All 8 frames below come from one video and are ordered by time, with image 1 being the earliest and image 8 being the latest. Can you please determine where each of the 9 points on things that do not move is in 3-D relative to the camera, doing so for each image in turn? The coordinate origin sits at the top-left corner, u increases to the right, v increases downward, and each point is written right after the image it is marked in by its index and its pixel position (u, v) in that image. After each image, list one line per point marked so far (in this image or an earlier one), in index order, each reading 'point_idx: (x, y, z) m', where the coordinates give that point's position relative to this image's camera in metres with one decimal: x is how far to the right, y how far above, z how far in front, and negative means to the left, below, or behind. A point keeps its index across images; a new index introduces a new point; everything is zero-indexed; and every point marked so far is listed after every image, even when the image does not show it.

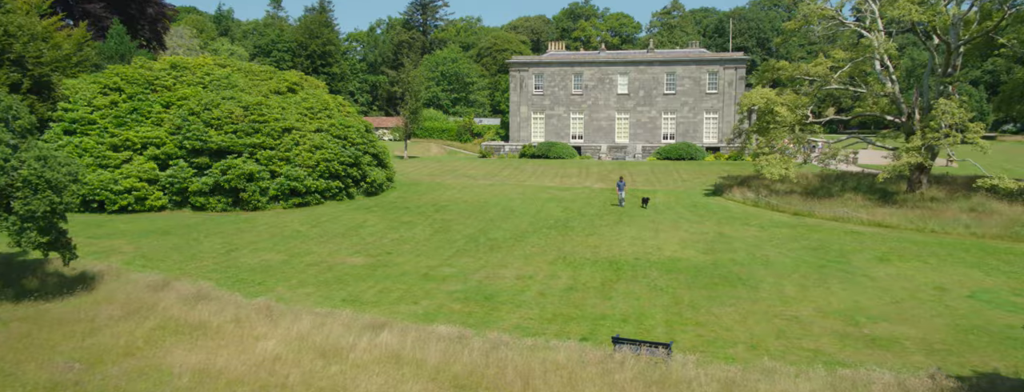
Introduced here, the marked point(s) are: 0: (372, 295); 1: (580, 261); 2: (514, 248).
0: (-2.8, -2.0, +13.1) m
1: (+1.8, -1.7, +16.8) m
2: (+0.3, -1.5, +18.3) m
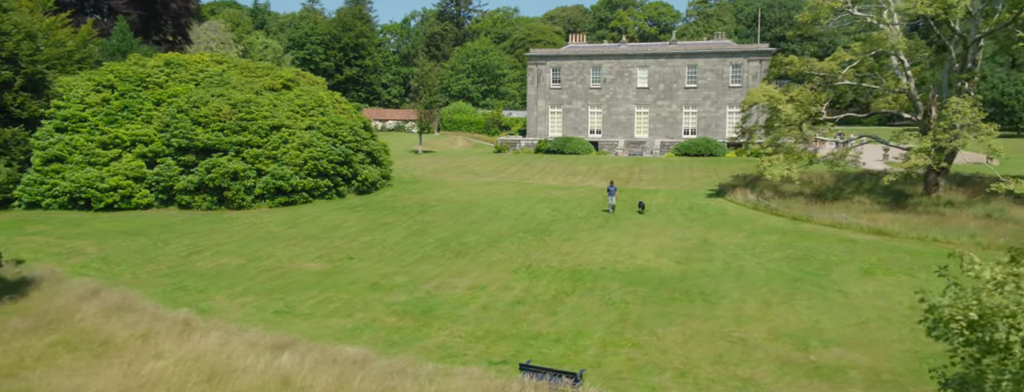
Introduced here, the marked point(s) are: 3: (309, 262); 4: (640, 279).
0: (-4.0, -2.1, +12.7) m
1: (+0.8, -1.9, +16.2) m
2: (-0.7, -1.6, +17.8) m
3: (-5.3, -1.7, +16.8) m
4: (+3.1, -2.0, +15.4) m
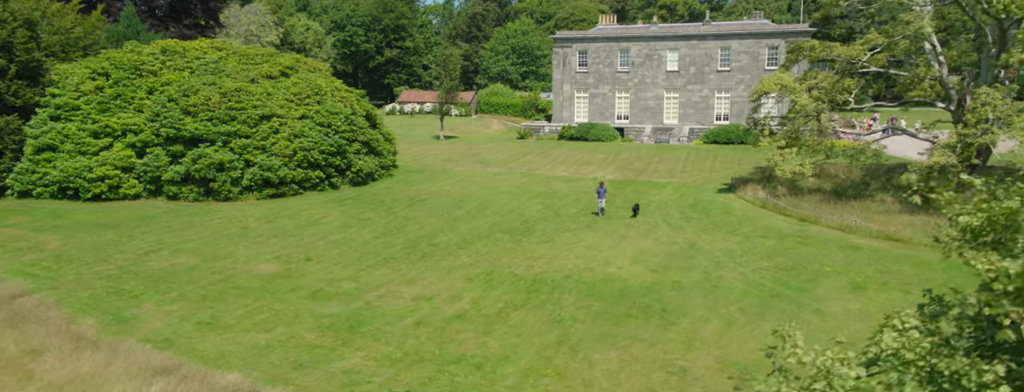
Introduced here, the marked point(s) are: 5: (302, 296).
0: (-5.3, -2.2, +12.0) m
1: (-0.2, -2.0, +15.2) m
2: (-1.6, -1.6, +16.9) m
3: (-6.3, -1.7, +16.2) m
4: (+2.1, -2.2, +14.3) m
5: (-4.5, -2.1, +13.5) m
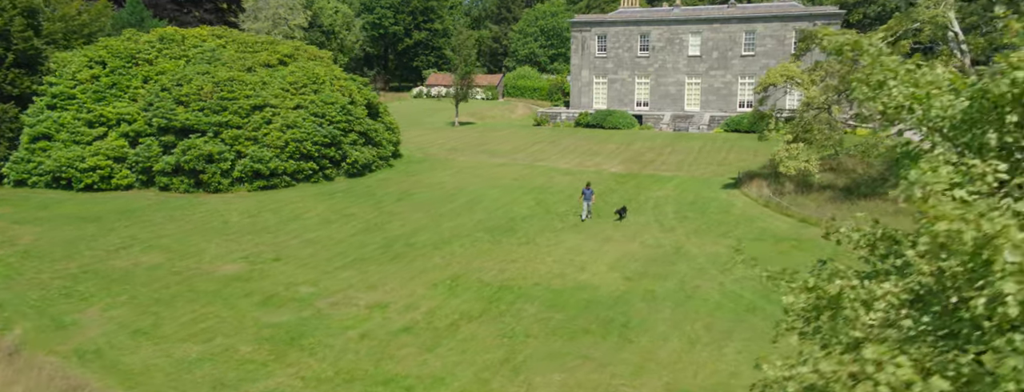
0: (-6.2, -2.3, +11.7) m
1: (-1.1, -2.1, +14.7) m
2: (-2.4, -1.6, +16.4) m
3: (-7.0, -1.6, +15.9) m
4: (+1.2, -2.3, +13.6) m
5: (-5.3, -2.2, +13.1) m
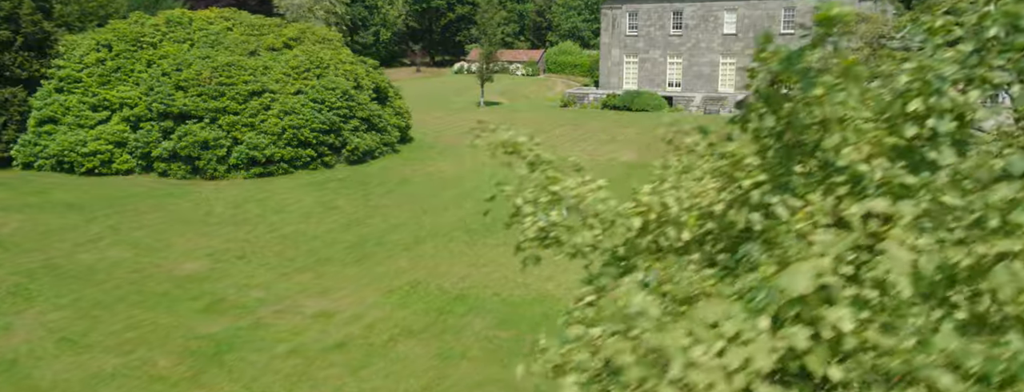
0: (-7.3, -2.4, +11.4) m
1: (-2.0, -2.1, +14.0) m
2: (-3.2, -1.6, +15.8) m
3: (-7.9, -1.6, +15.6) m
4: (+0.2, -2.5, +12.9) m
5: (-6.4, -2.3, +12.8) m
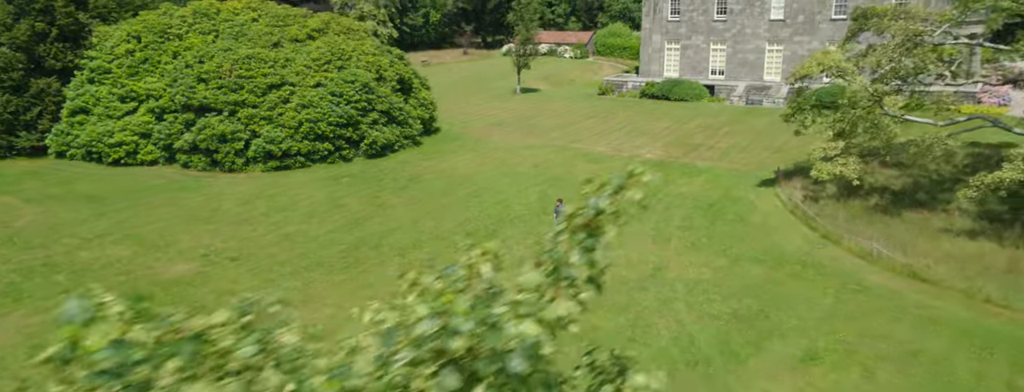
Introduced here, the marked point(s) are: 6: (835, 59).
0: (-7.8, -2.6, +11.5) m
1: (-2.3, -2.3, +13.7) m
2: (-3.3, -1.7, +15.6) m
3: (-8.0, -1.6, +15.7) m
4: (-0.2, -2.7, +12.4) m
5: (-6.8, -2.4, +12.8) m
6: (+9.4, +4.0, +18.5) m
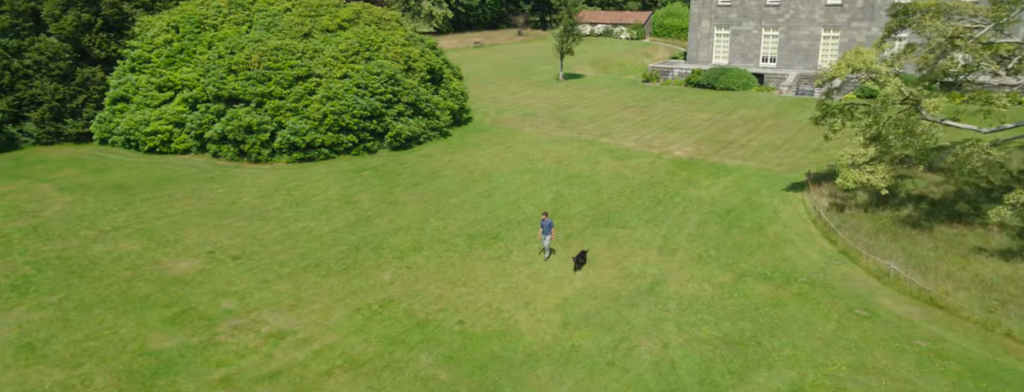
0: (-8.2, -2.6, +11.9) m
1: (-2.5, -2.4, +13.6) m
2: (-3.4, -1.8, +15.5) m
3: (-8.0, -1.5, +16.0) m
4: (-0.6, -2.9, +12.1) m
5: (-7.0, -2.4, +13.1) m
6: (+9.7, +3.7, +17.3) m
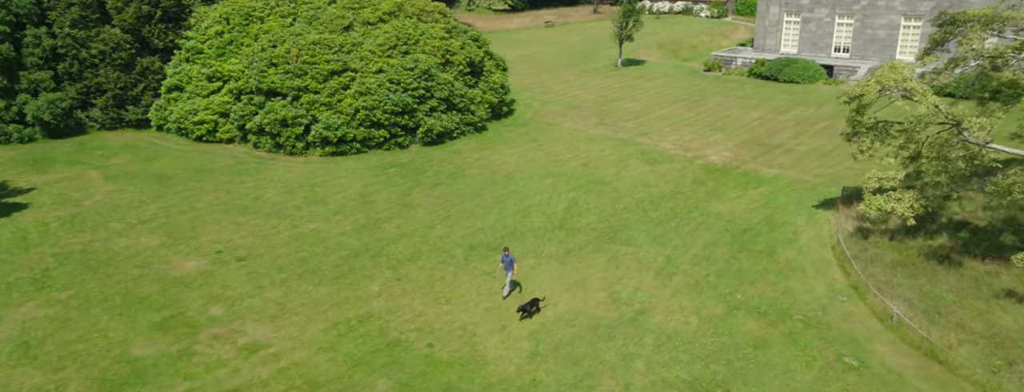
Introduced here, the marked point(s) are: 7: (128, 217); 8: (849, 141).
0: (-8.8, -2.8, +12.7) m
1: (-2.9, -2.8, +13.8) m
2: (-3.6, -2.0, +15.8) m
3: (-8.1, -1.6, +16.8) m
4: (-1.2, -3.4, +12.1) m
5: (-7.5, -2.6, +13.8) m
6: (+9.8, +3.0, +15.9) m
7: (-11.8, -0.6, +19.3) m
8: (+9.5, +1.6, +17.8) m
